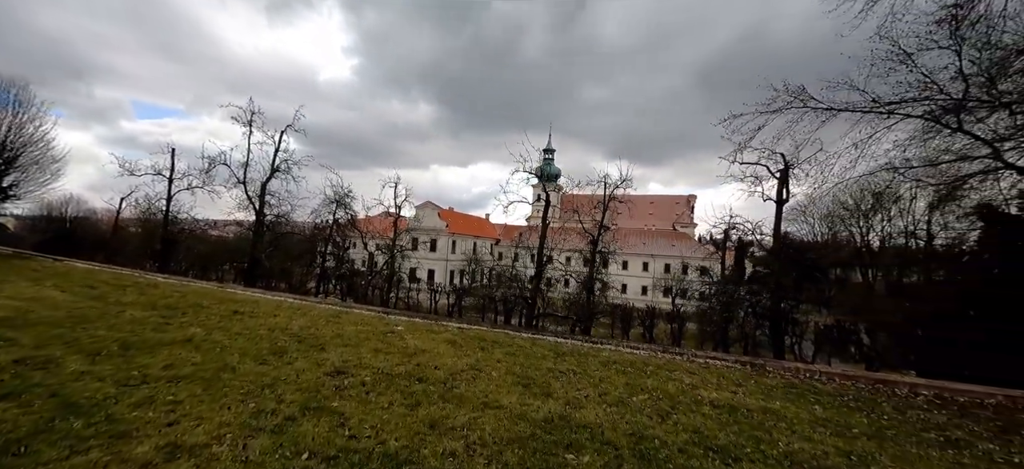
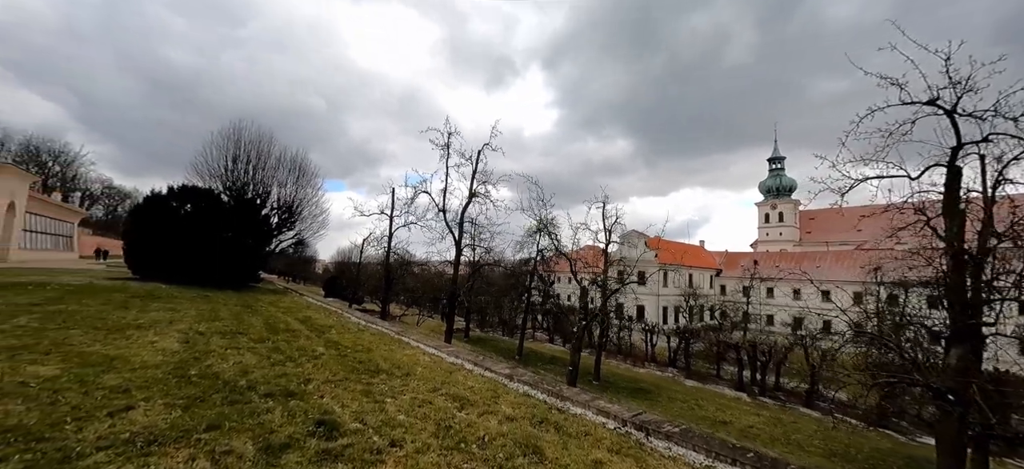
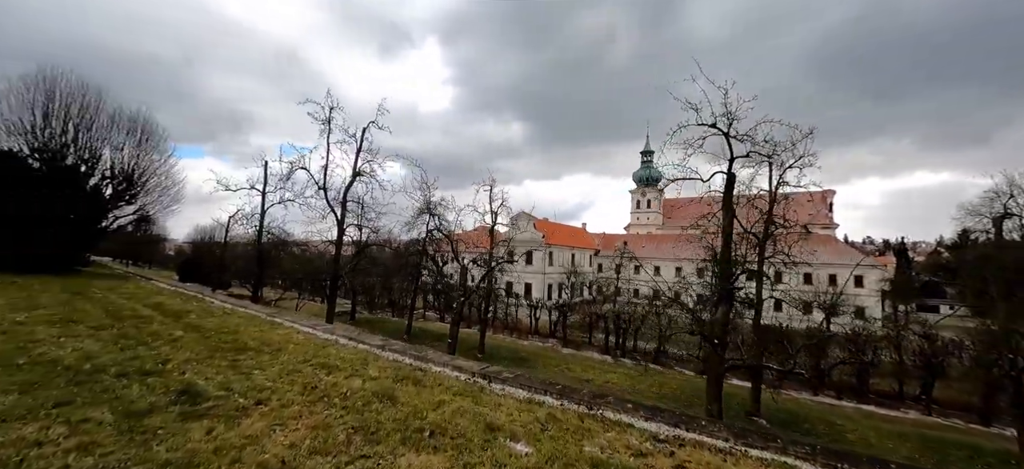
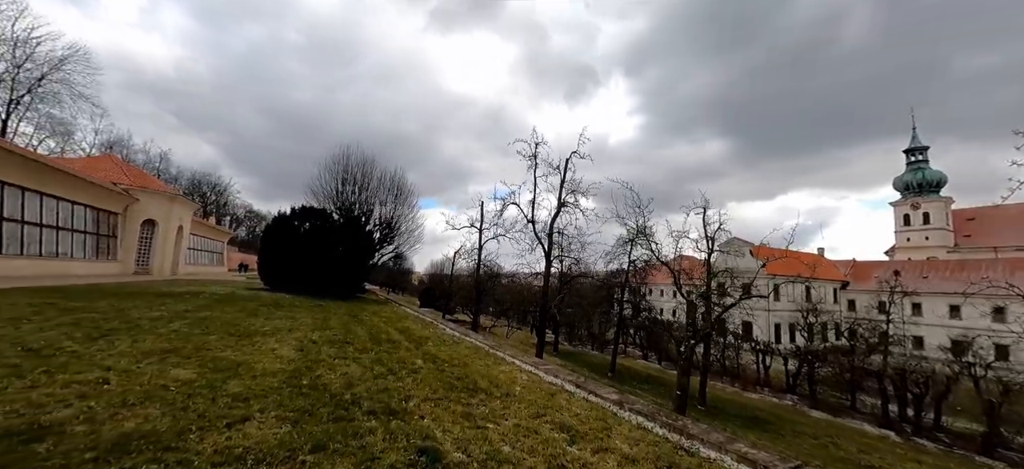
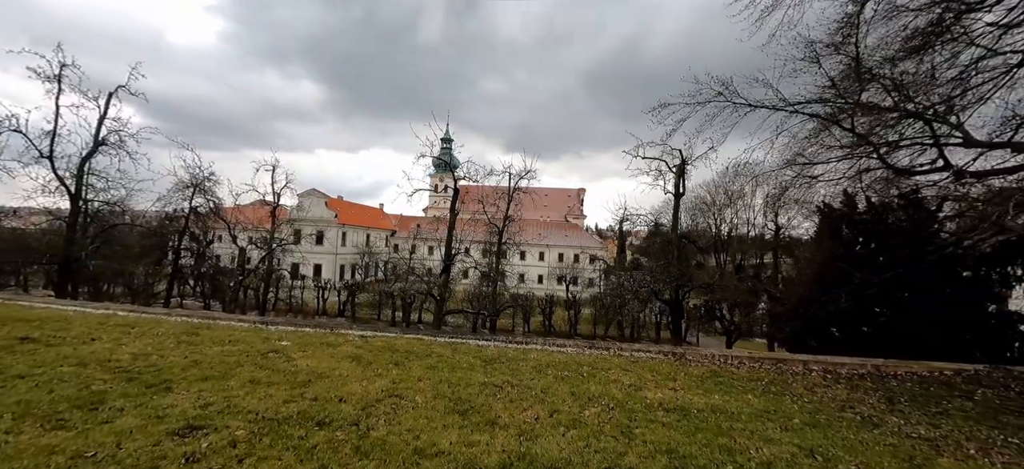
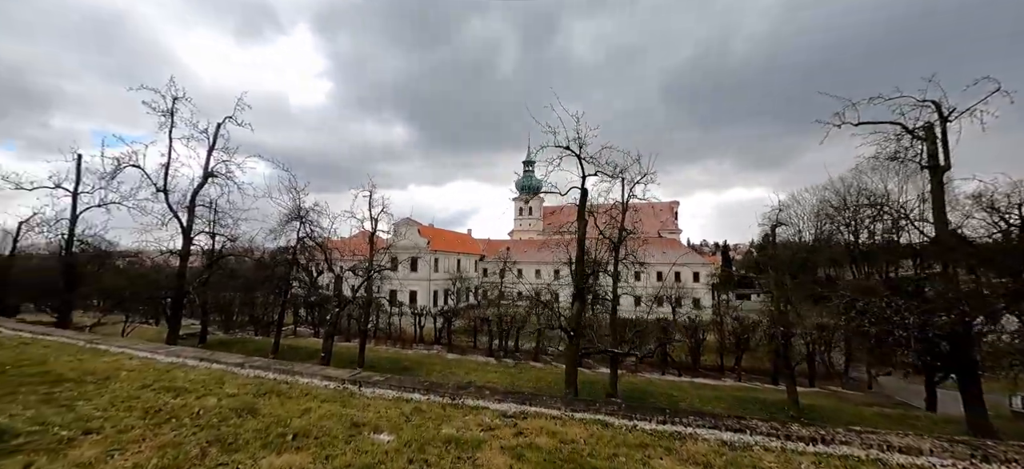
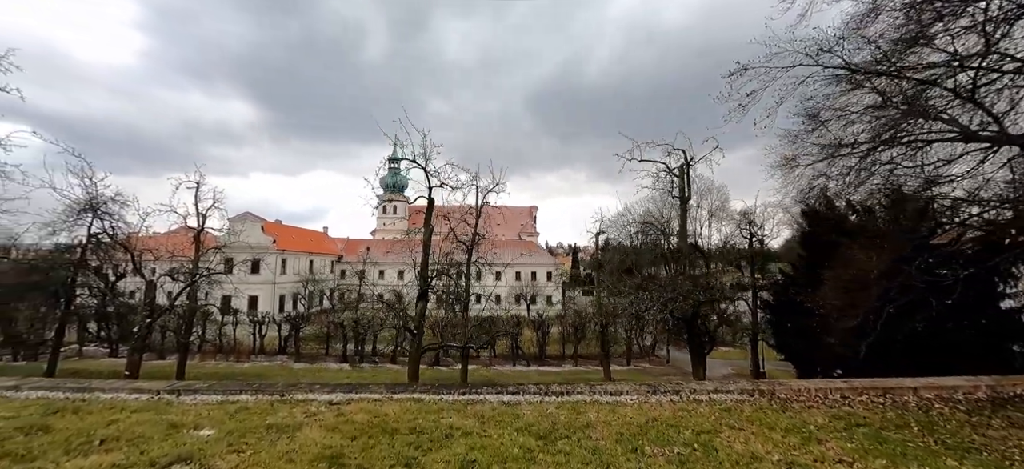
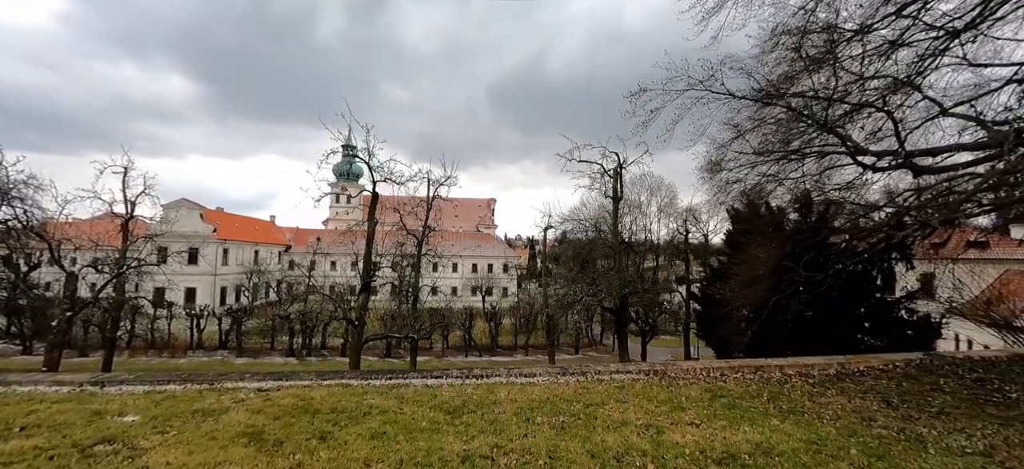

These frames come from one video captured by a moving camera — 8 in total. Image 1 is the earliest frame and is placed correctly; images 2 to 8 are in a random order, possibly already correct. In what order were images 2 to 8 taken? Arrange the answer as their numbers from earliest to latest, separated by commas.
5, 8, 7, 6, 3, 2, 4
